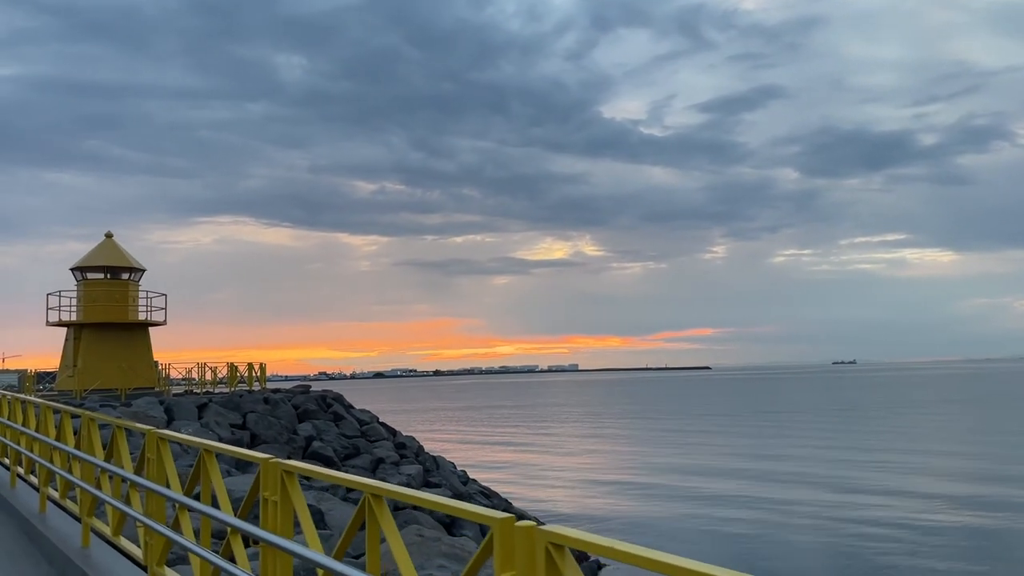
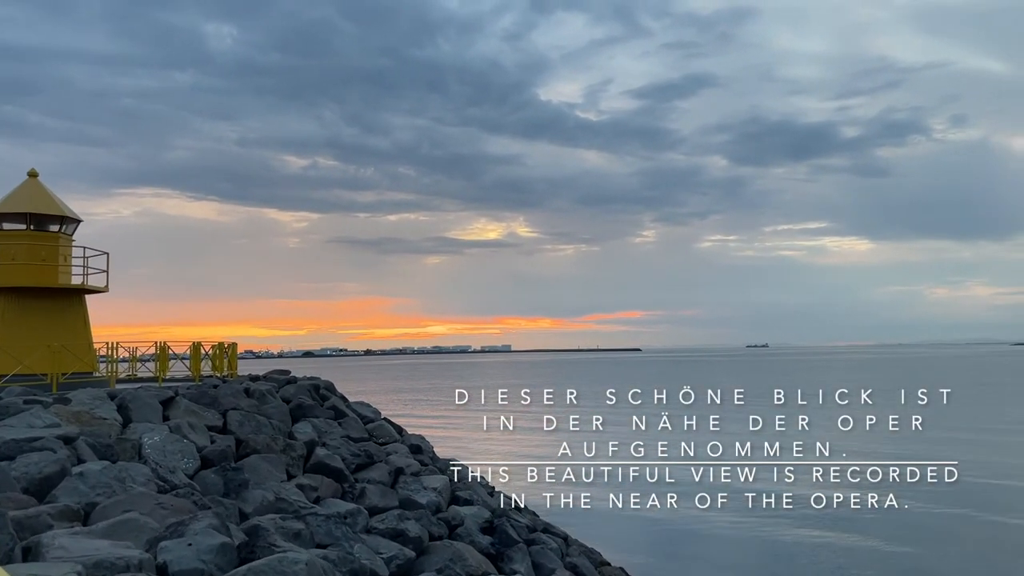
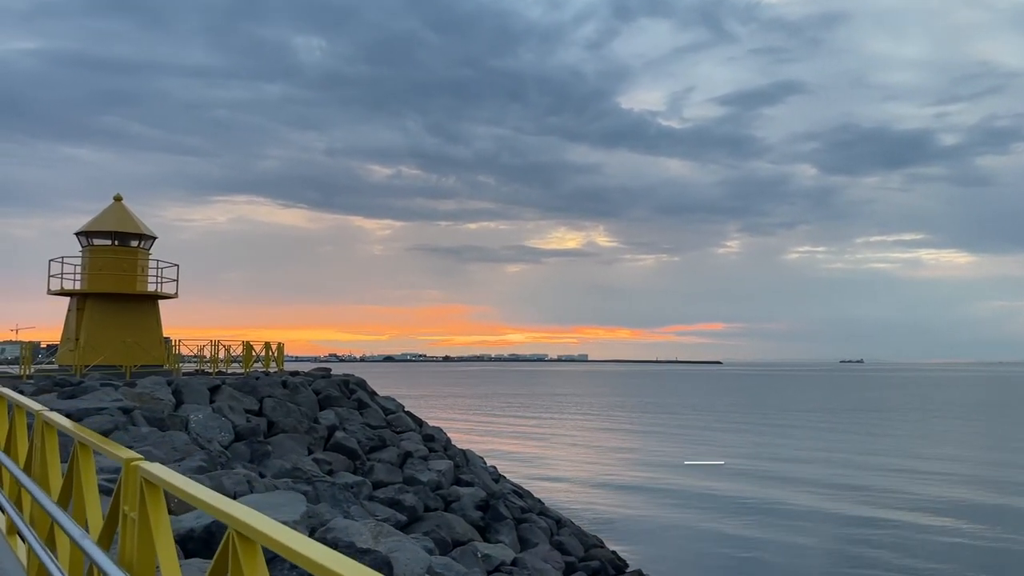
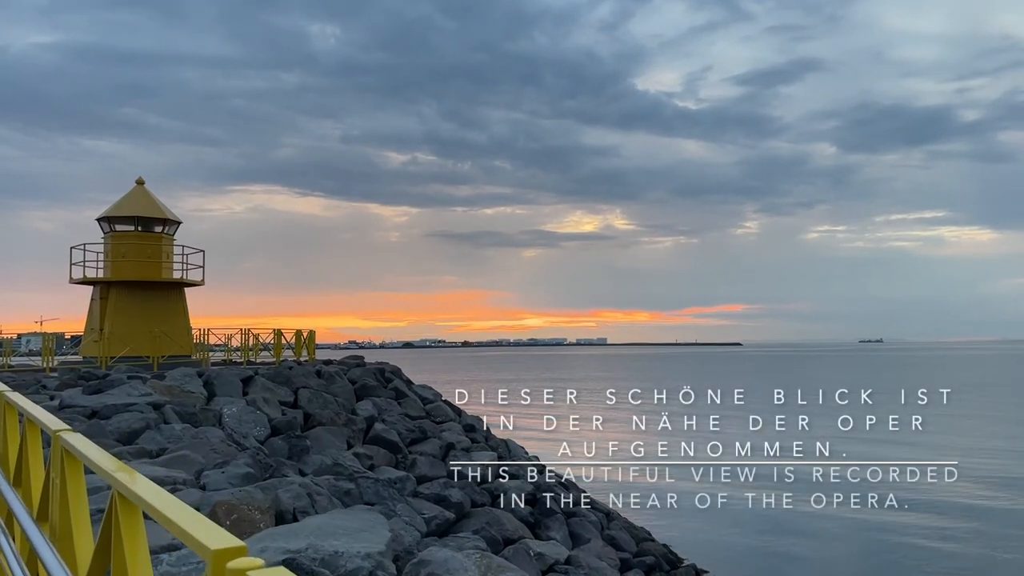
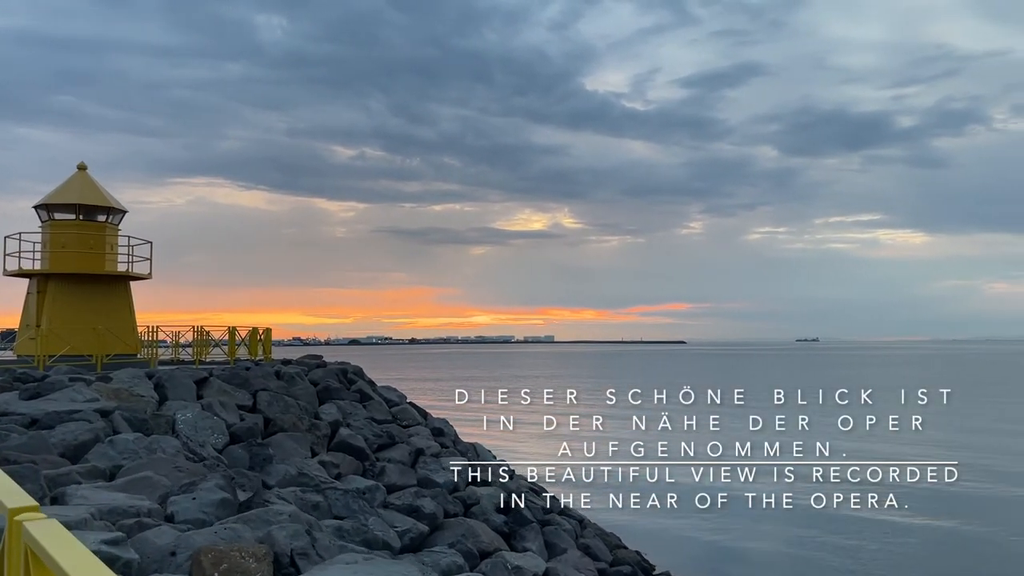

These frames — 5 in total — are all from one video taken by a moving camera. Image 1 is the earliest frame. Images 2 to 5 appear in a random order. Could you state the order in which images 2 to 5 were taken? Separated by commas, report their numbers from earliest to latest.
3, 4, 5, 2
